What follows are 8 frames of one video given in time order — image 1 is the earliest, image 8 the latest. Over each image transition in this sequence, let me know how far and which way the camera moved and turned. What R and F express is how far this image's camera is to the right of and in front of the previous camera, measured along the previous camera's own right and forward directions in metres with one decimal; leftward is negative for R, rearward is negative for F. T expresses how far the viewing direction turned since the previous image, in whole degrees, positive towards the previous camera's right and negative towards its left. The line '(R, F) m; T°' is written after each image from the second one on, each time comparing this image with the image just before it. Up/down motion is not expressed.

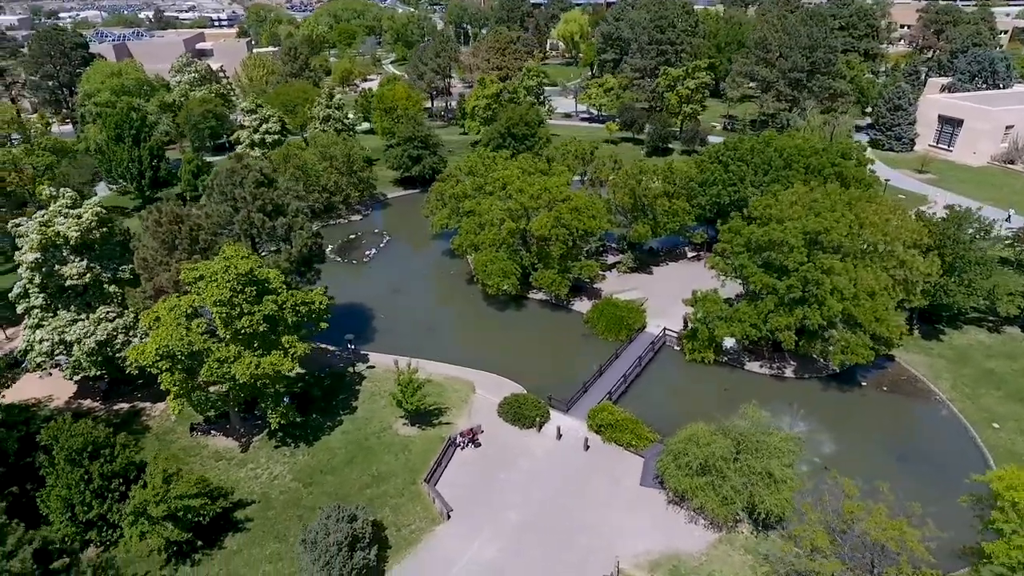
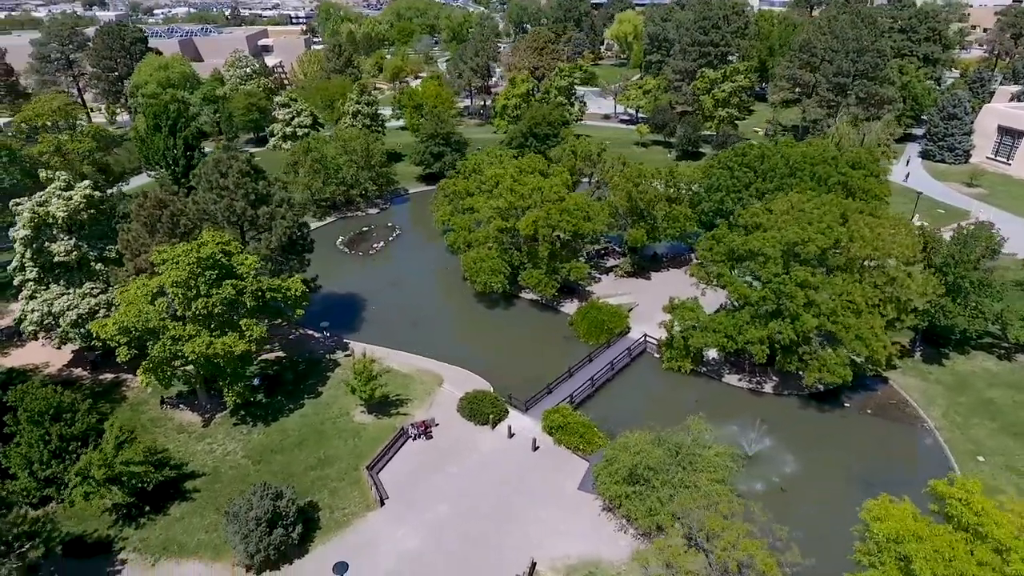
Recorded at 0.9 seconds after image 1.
(+4.1, 0.0) m; -6°
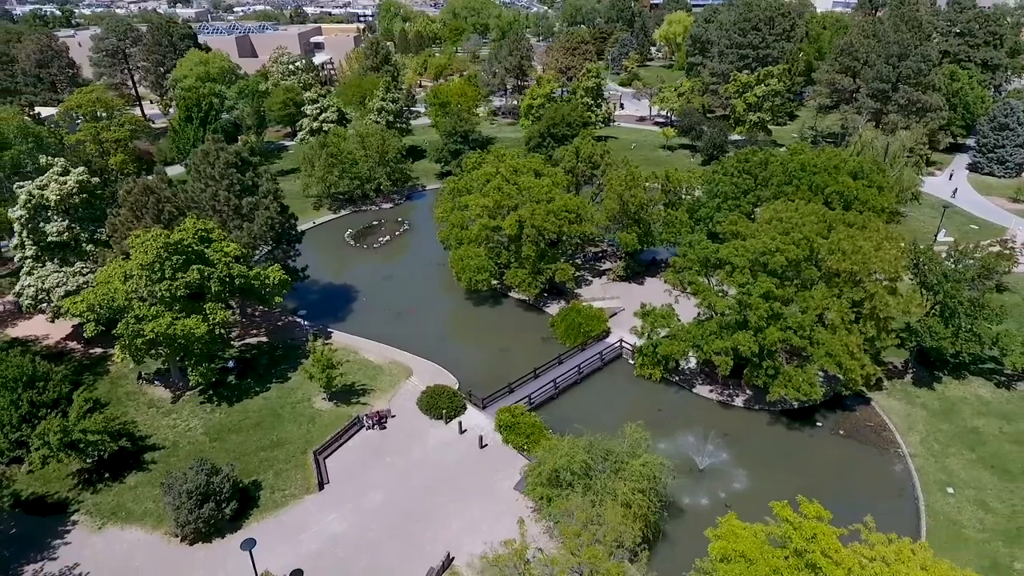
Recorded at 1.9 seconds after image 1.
(+4.0, 0.0) m; -5°
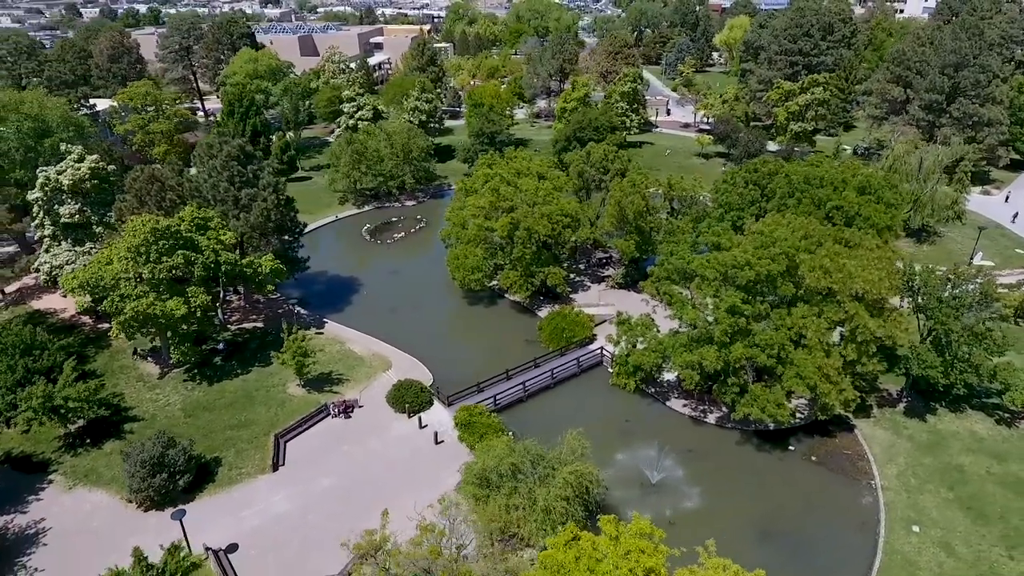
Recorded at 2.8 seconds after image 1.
(+4.0, 0.0) m; -6°
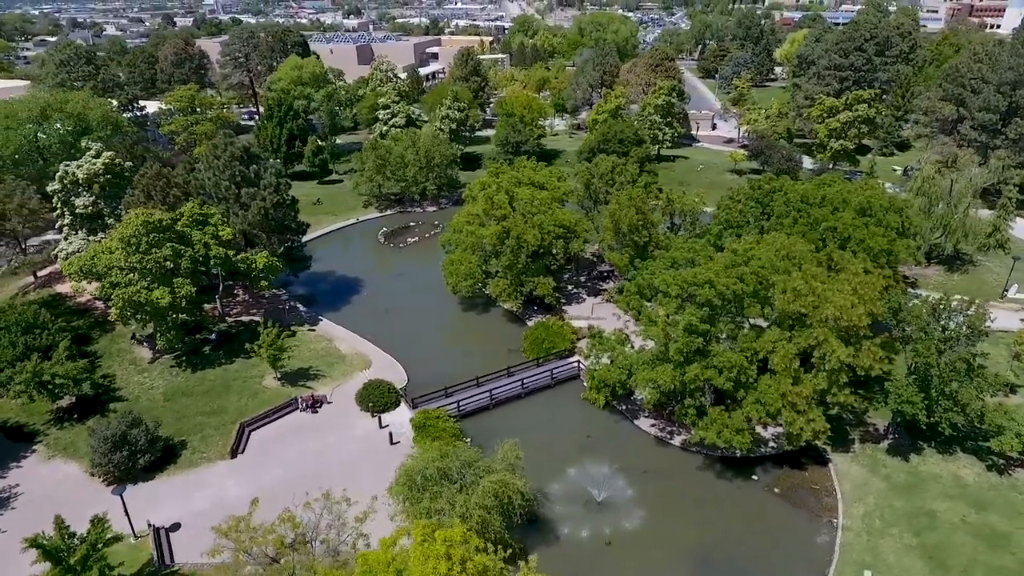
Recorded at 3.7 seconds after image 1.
(+4.1, +0.2) m; -6°
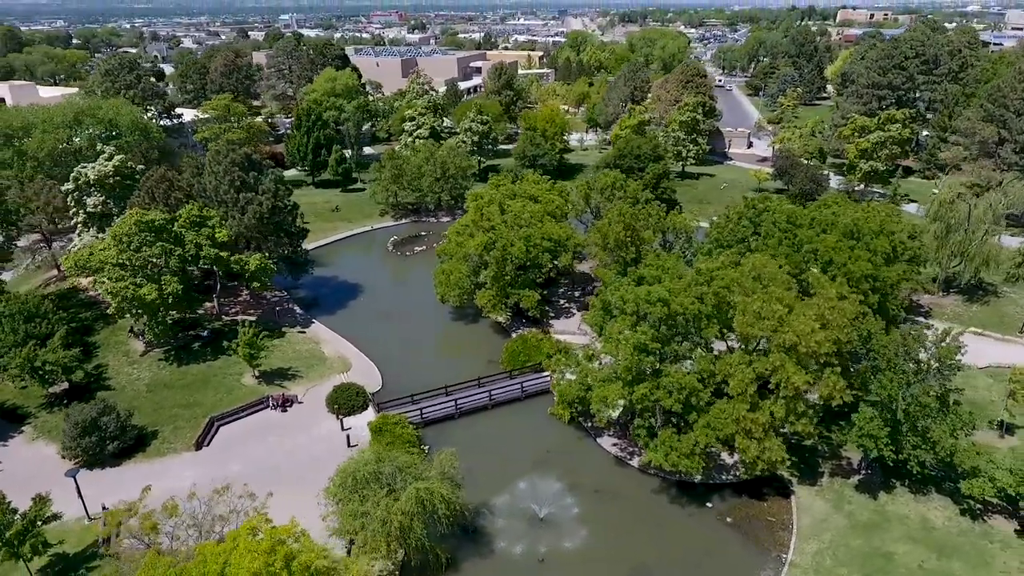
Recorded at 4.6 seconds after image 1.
(+3.8, +0.1) m; -5°
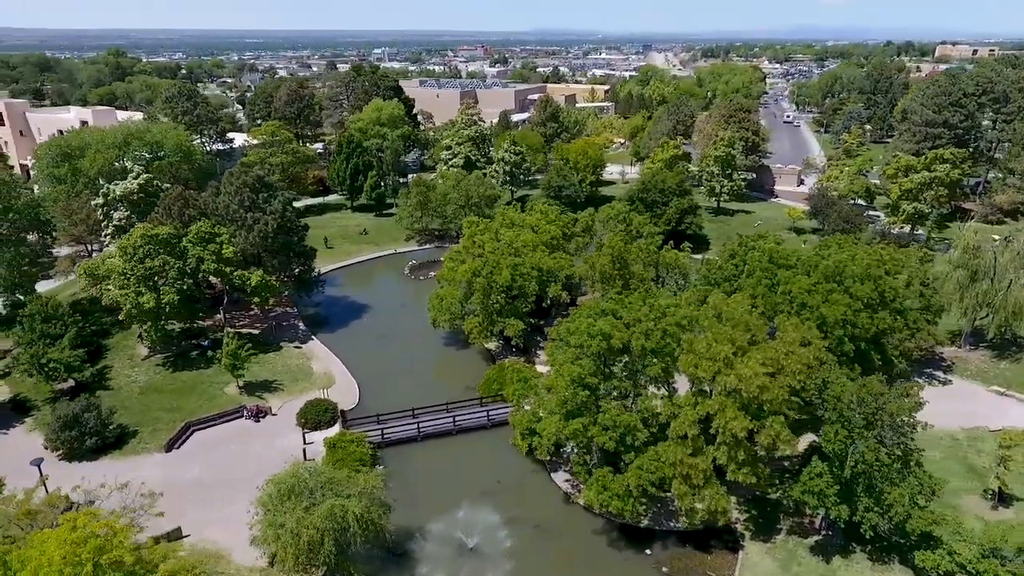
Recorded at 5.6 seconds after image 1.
(+4.7, +0.2) m; -7°
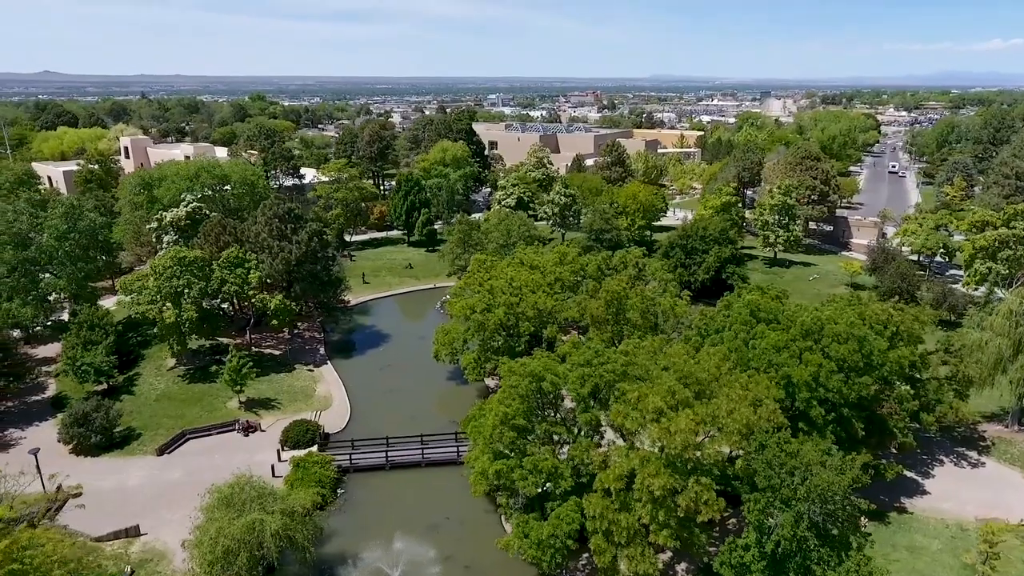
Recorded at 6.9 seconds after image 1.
(+5.8, +0.3) m; -10°
